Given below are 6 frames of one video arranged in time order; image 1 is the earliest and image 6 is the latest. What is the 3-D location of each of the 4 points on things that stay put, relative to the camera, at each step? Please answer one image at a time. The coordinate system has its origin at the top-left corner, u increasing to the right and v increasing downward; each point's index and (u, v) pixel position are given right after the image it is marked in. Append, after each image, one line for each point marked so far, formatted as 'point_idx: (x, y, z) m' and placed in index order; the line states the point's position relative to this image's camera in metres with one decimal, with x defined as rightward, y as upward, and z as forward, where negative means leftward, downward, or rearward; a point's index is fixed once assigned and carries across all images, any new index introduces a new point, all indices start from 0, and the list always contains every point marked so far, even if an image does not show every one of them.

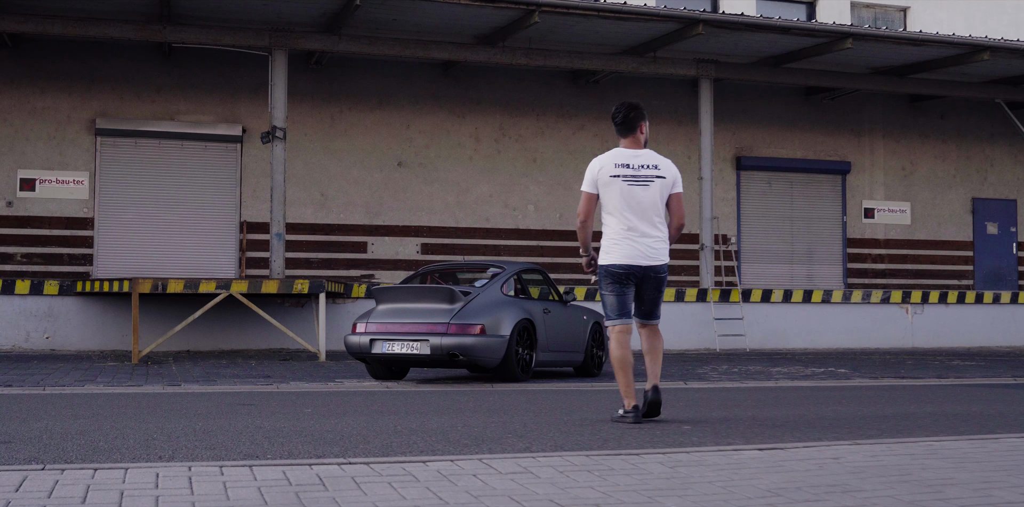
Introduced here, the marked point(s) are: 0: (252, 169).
0: (-3.9, +1.2, +18.5) m
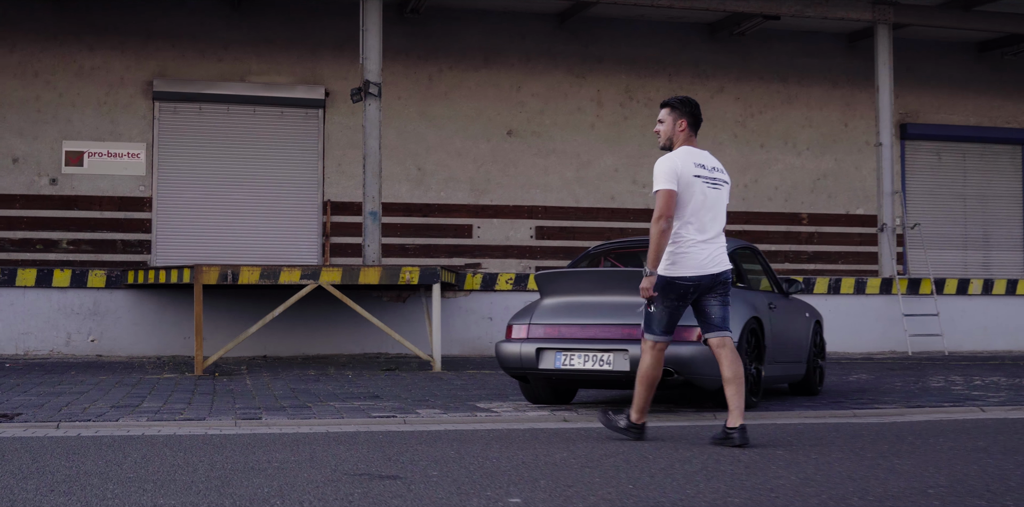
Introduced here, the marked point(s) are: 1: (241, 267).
0: (-2.2, +1.4, +15.3) m
1: (-2.3, -0.1, +10.7) m
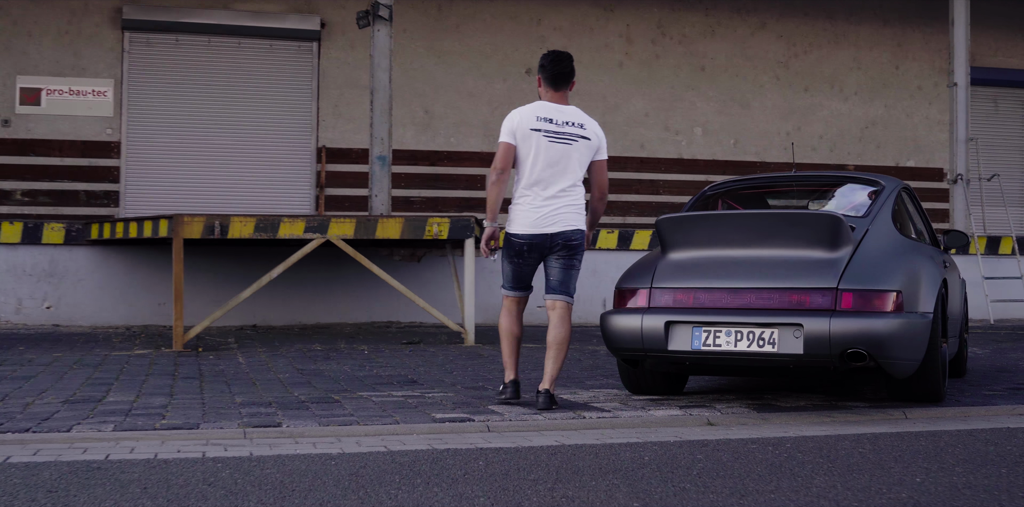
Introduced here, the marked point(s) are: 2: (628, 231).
0: (-1.9, +1.9, +13.2) m
1: (-2.0, +0.3, +8.7) m
2: (+1.1, +0.2, +12.3) m
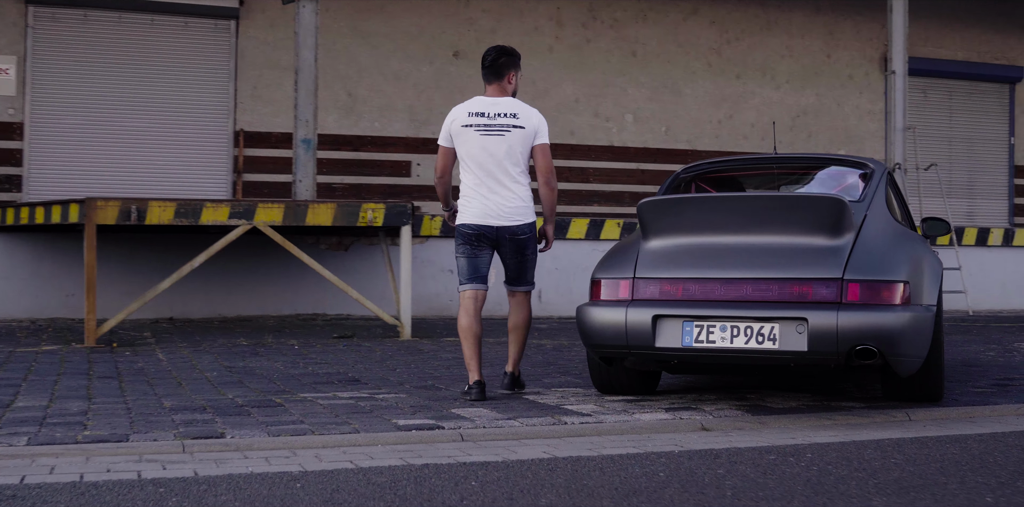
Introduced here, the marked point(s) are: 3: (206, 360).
0: (-2.6, +2.0, +12.5) m
1: (-2.3, +0.3, +8.0) m
2: (+0.5, +0.3, +11.8) m
3: (-1.8, -0.6, +7.3) m
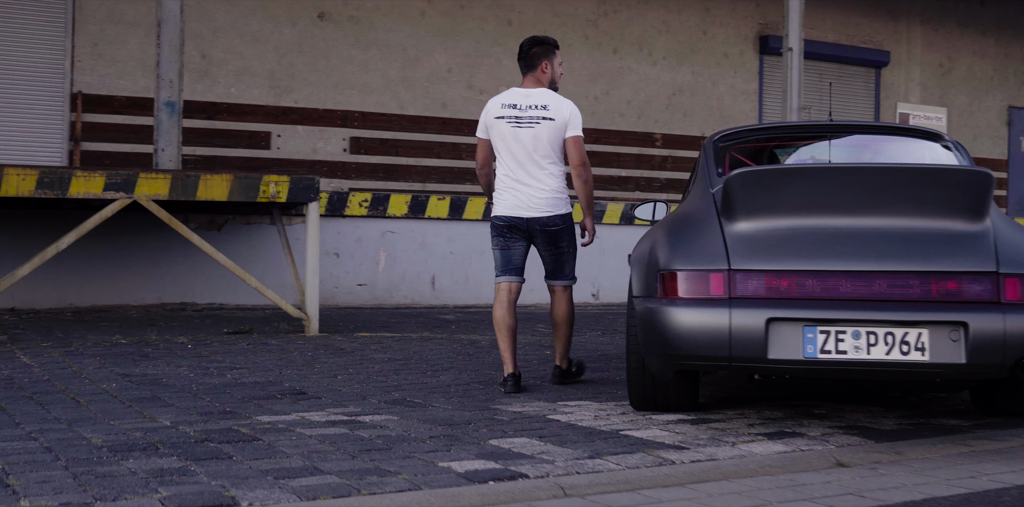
0: (-3.6, +2.2, +10.9) m
1: (-2.6, +0.4, +6.5) m
2: (-0.4, +0.5, +10.7) m
3: (-2.0, -0.5, +5.9) m
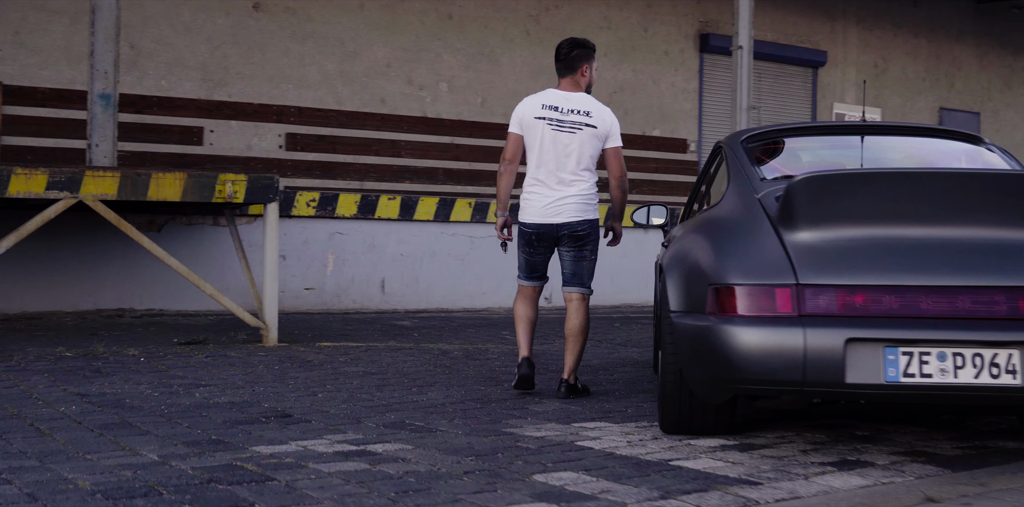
0: (-4.0, +2.2, +10.2) m
1: (-2.7, +0.4, +5.9) m
2: (-0.8, +0.5, +10.3) m
3: (-2.0, -0.5, +5.3) m
